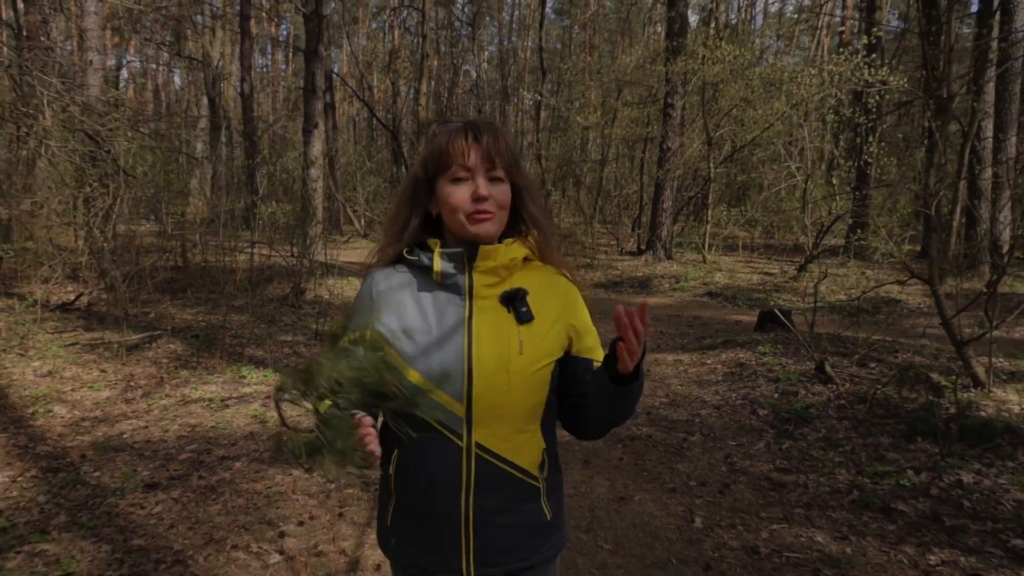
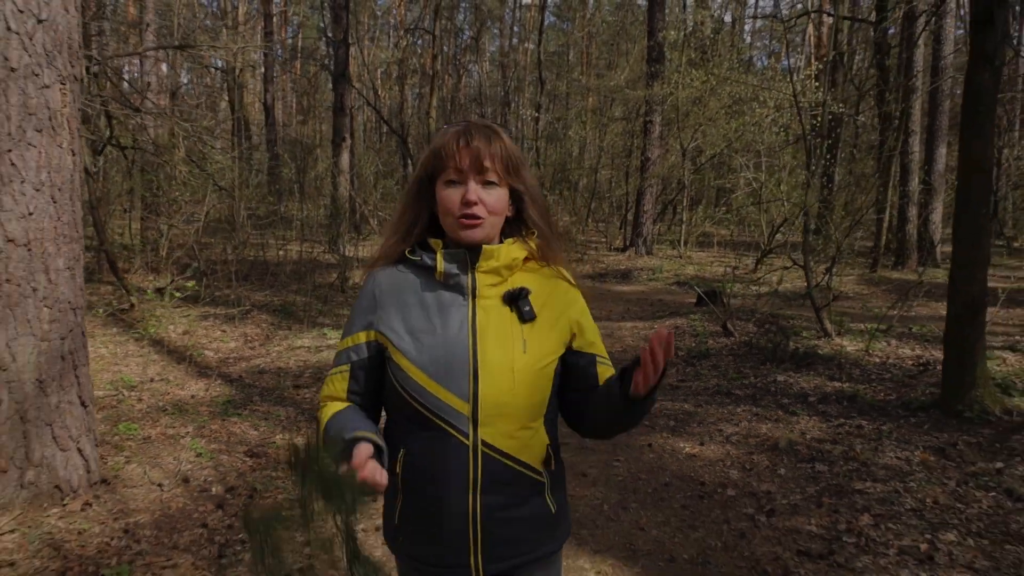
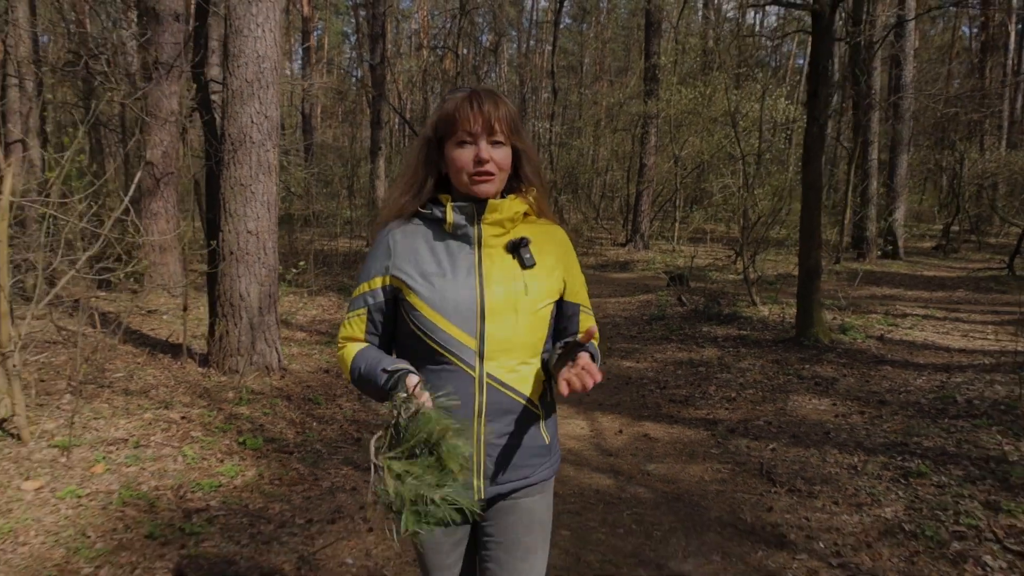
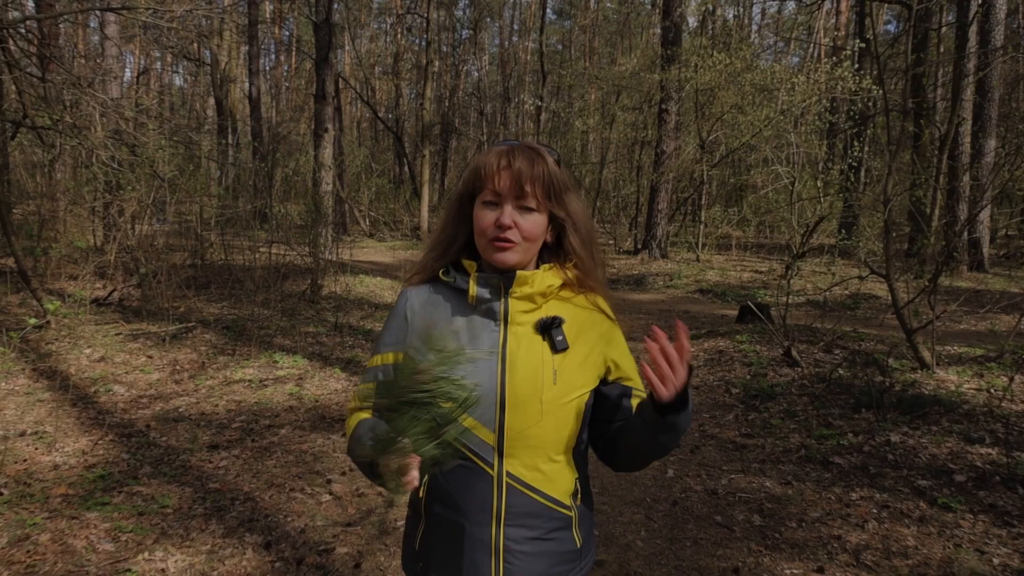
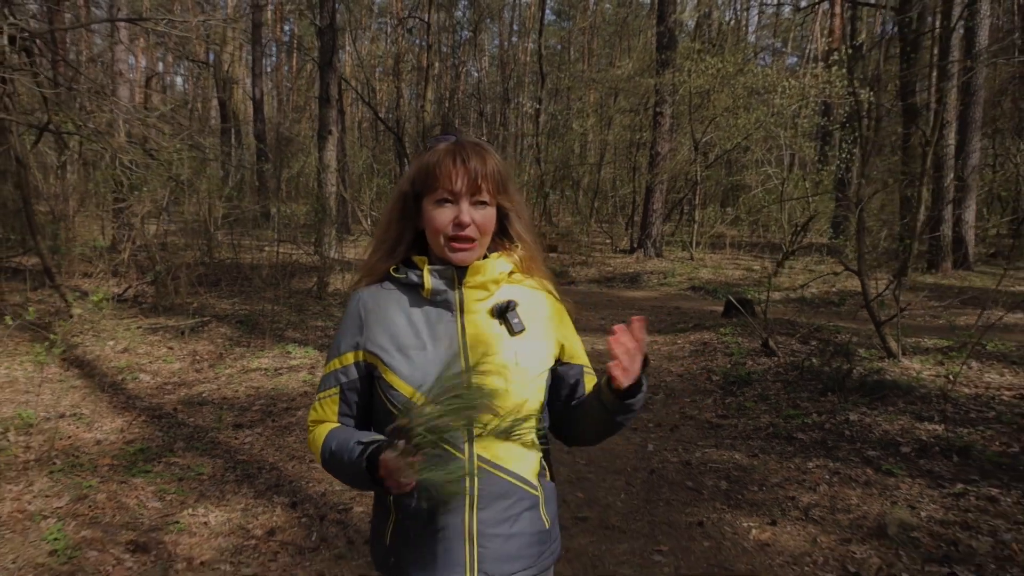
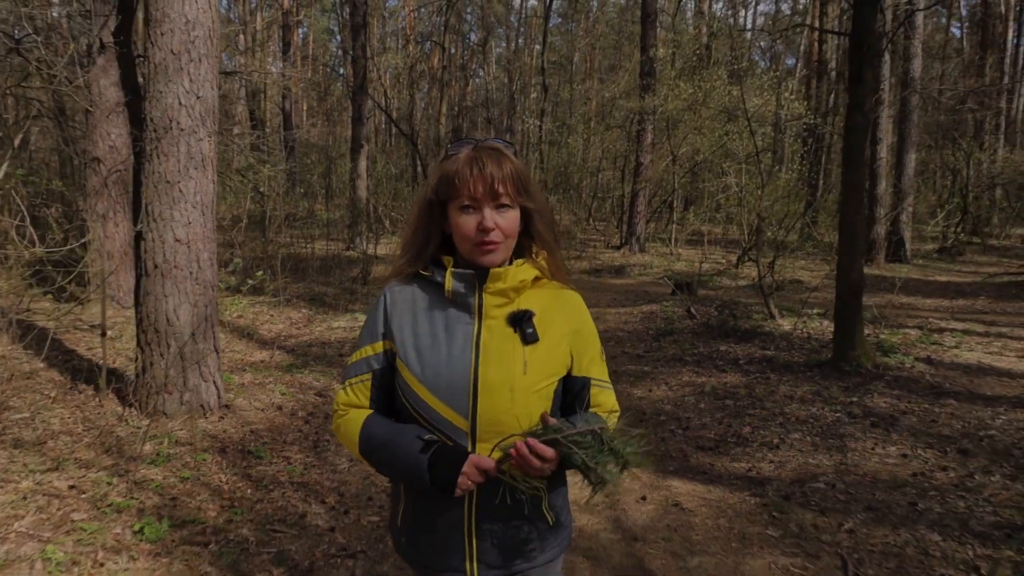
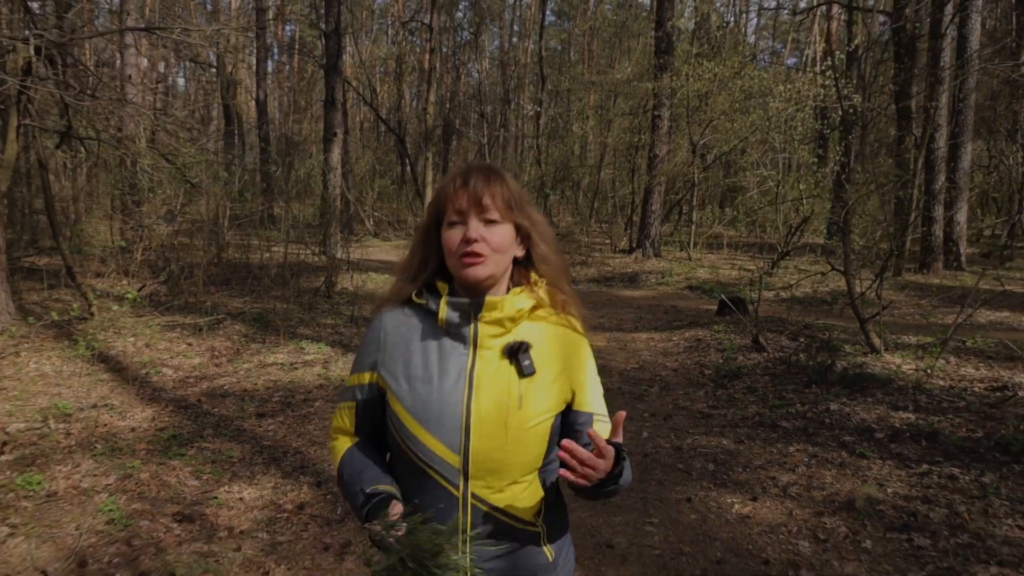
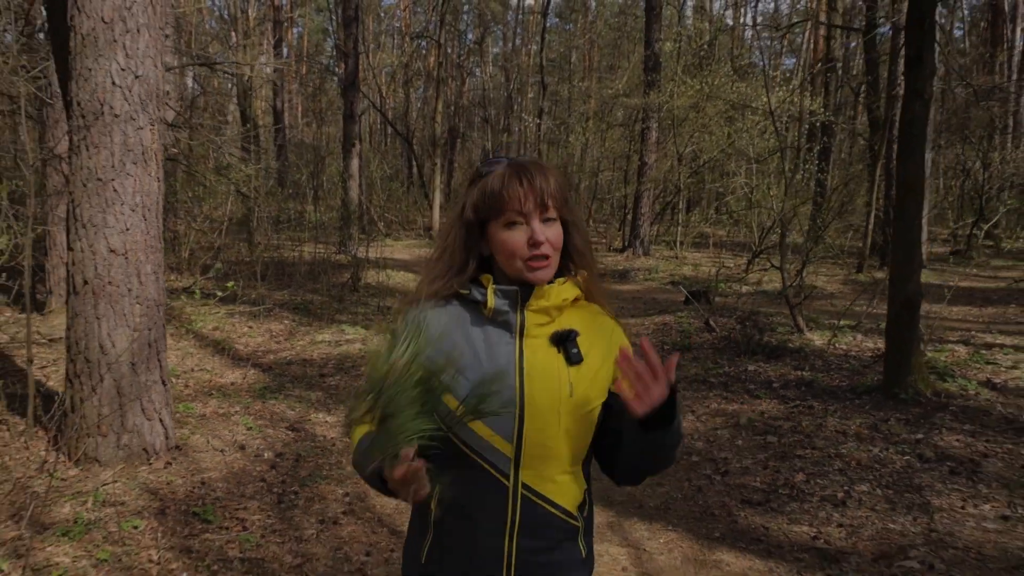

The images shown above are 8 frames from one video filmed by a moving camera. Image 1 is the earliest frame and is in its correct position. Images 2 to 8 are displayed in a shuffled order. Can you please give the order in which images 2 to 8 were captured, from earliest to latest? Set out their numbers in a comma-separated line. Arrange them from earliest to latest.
4, 5, 7, 2, 8, 6, 3
